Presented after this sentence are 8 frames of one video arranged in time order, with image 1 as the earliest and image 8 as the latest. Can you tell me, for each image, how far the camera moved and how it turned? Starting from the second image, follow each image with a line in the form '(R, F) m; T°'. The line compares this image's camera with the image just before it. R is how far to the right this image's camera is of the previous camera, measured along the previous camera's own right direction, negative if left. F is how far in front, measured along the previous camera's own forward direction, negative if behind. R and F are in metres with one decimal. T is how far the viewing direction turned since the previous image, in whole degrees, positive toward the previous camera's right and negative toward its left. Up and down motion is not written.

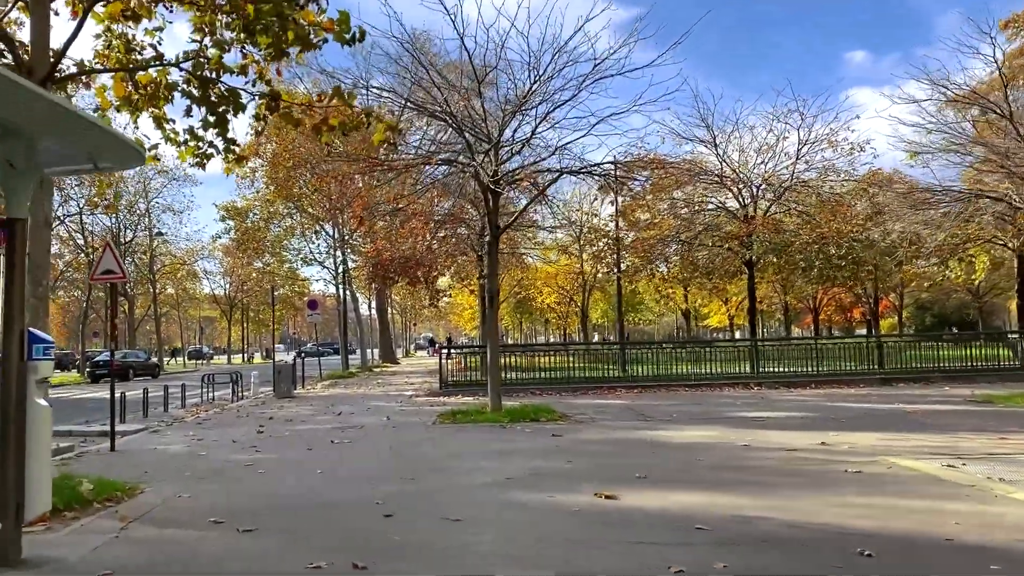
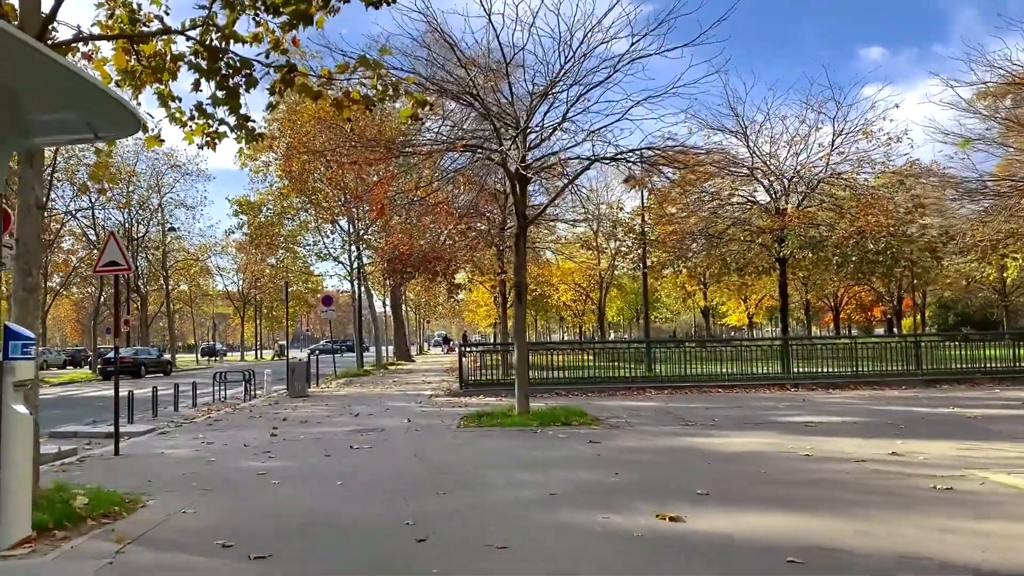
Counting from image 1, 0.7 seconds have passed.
(-0.2, +0.8) m; -1°
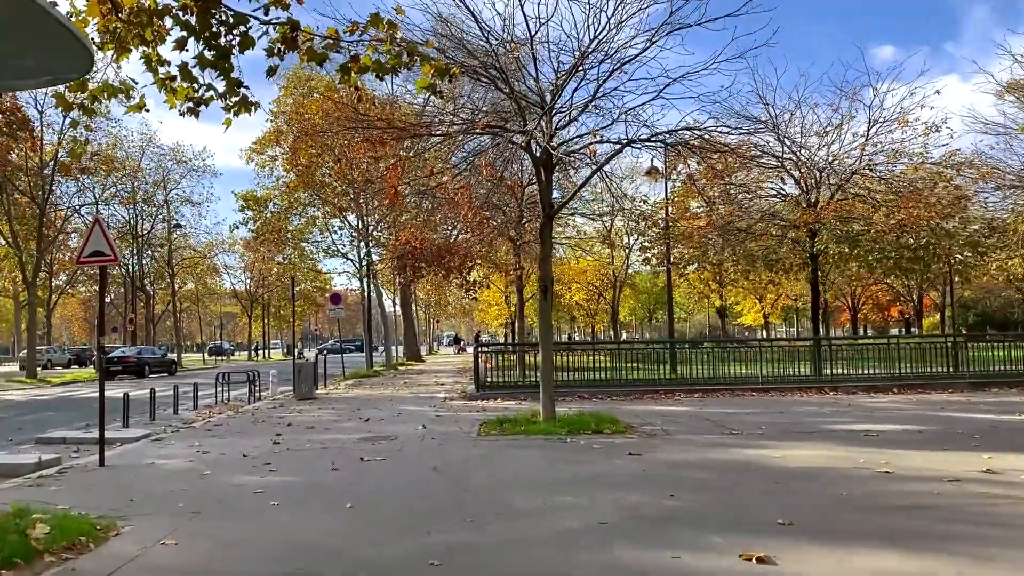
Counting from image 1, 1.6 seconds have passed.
(-0.2, +1.0) m; -1°
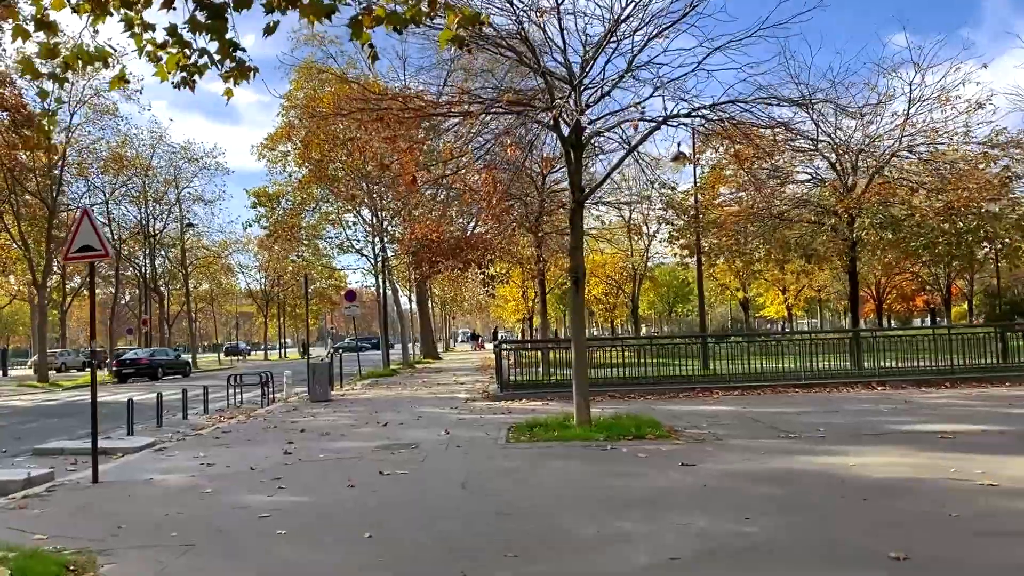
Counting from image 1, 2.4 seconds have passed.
(-0.2, +0.9) m; -1°
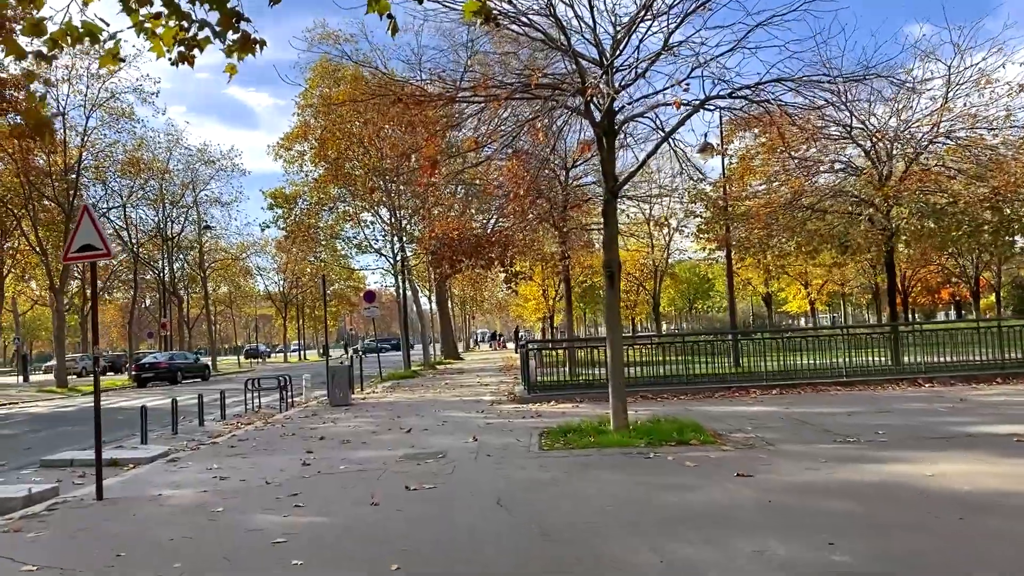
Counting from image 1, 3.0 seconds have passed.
(-0.1, +0.6) m; -1°
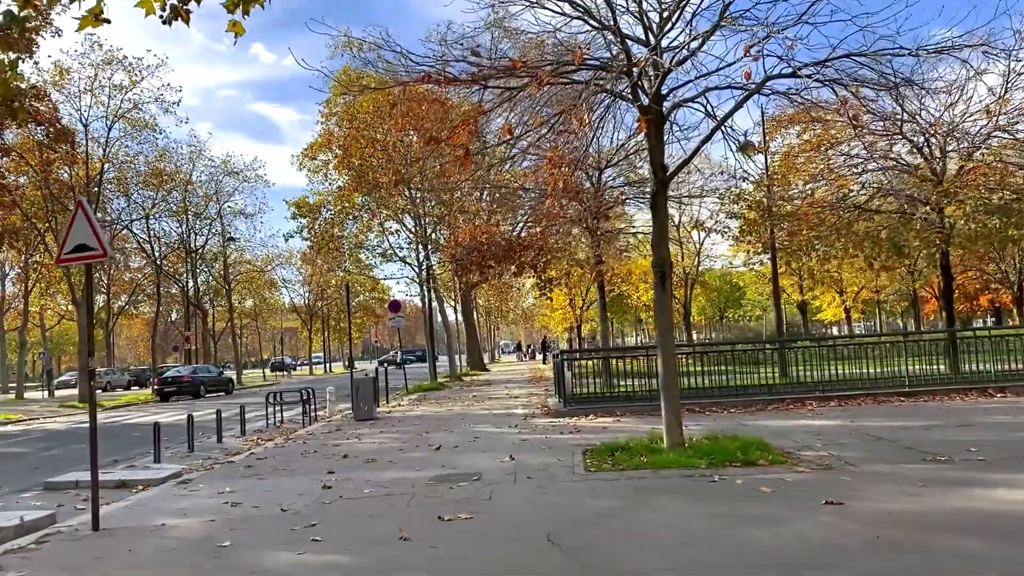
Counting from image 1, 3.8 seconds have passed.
(-0.2, +0.9) m; -2°
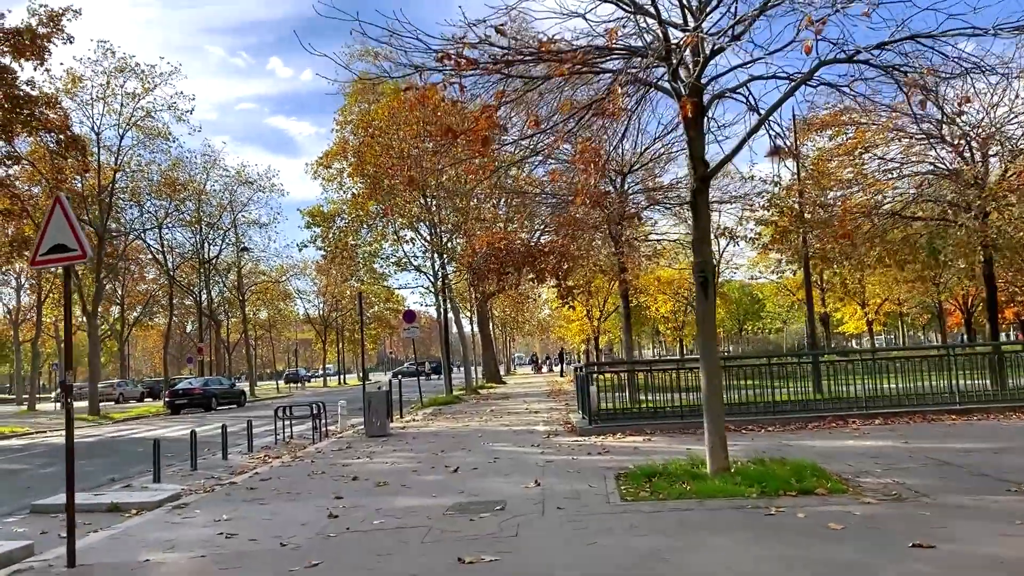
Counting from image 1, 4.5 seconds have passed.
(-0.1, +0.8) m; -1°
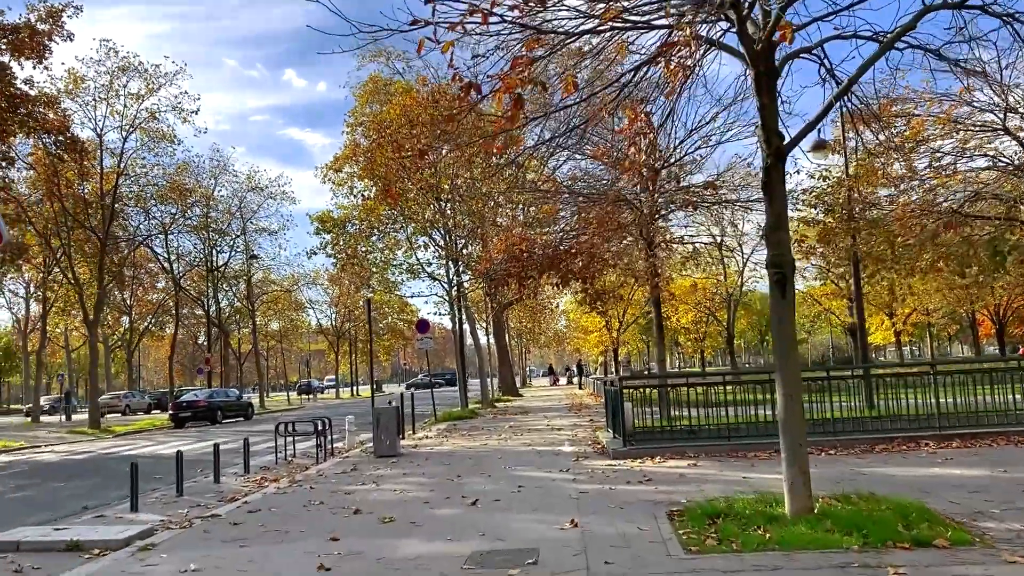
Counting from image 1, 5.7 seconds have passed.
(-0.1, +1.4) m; -1°
